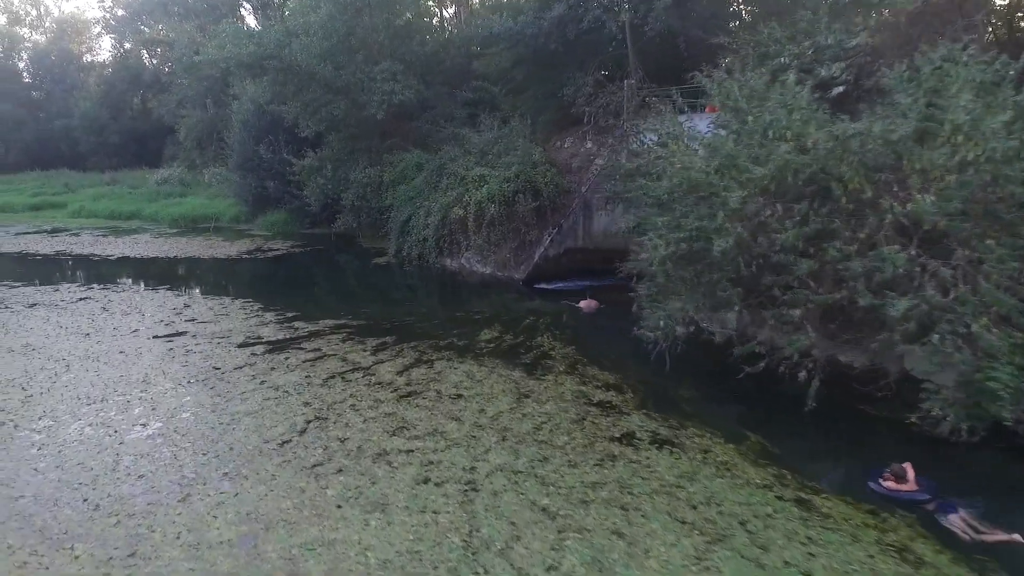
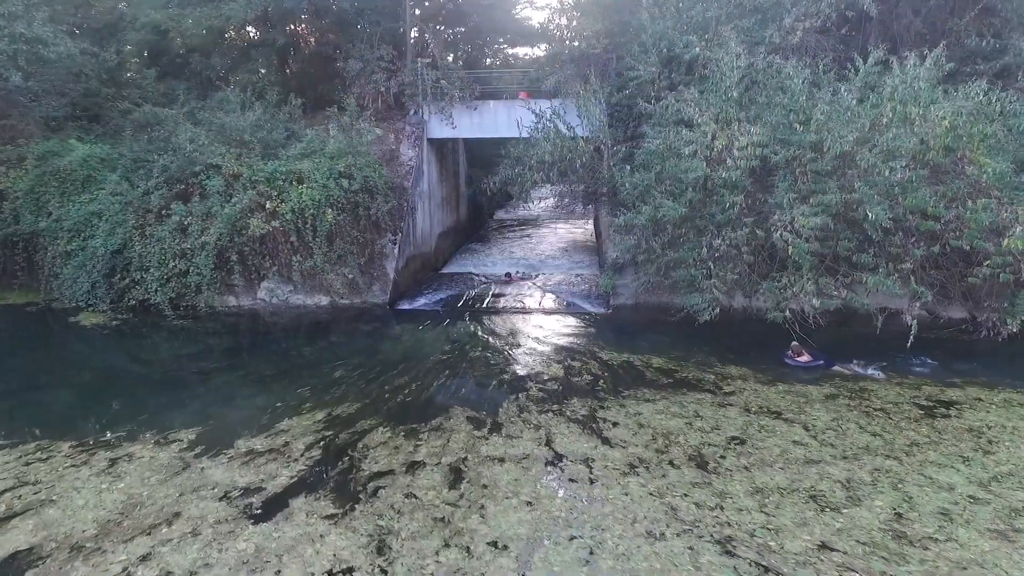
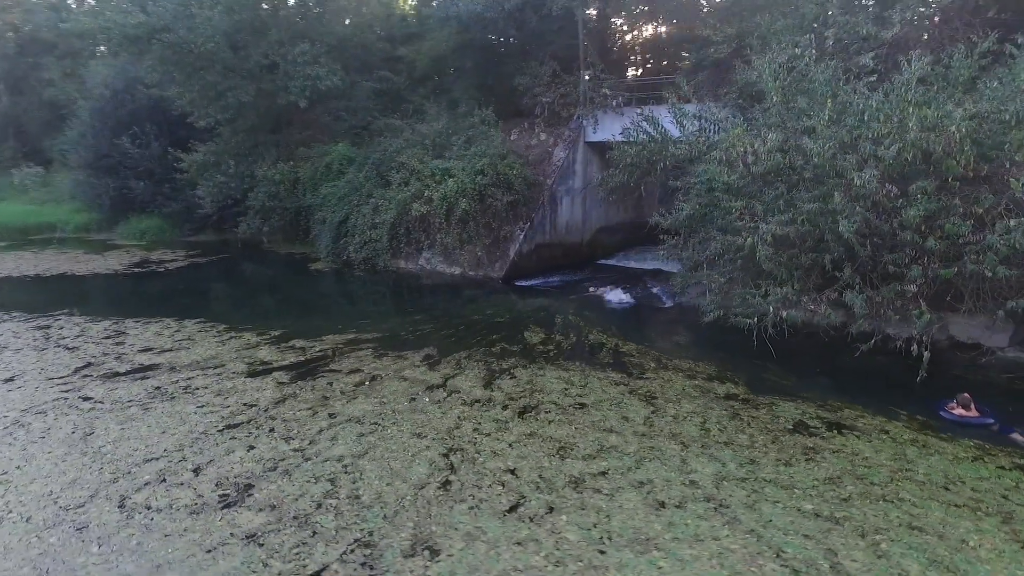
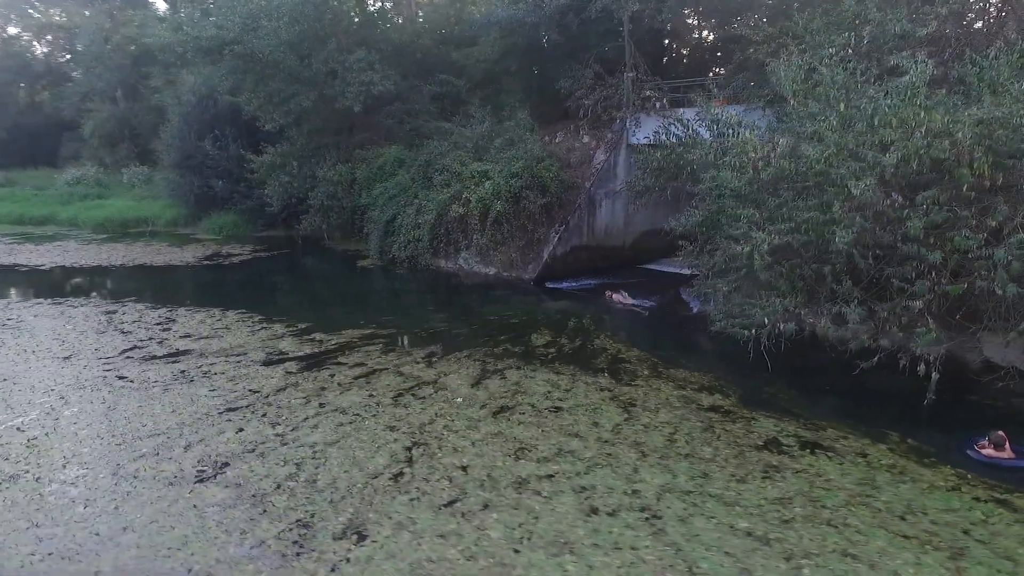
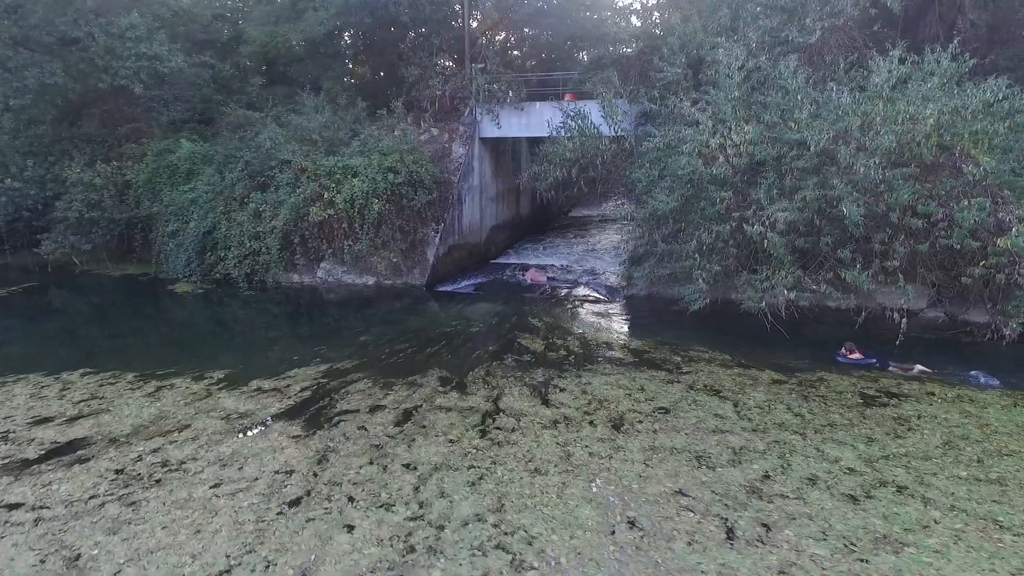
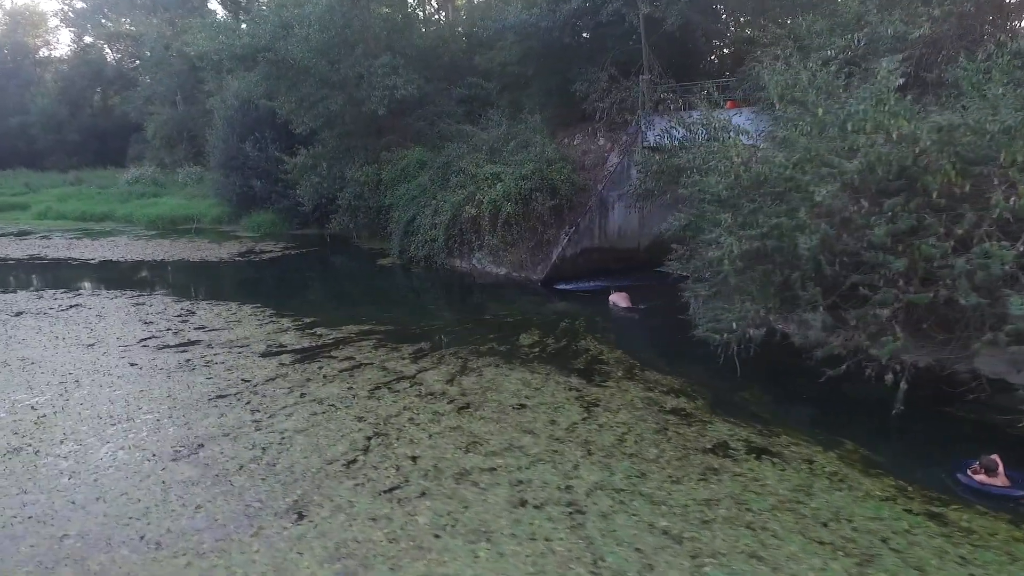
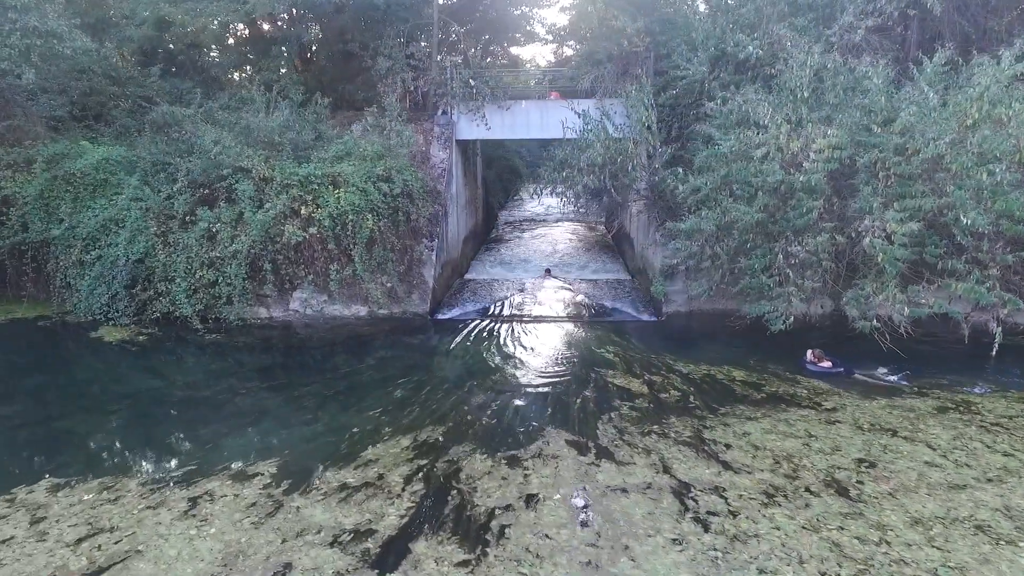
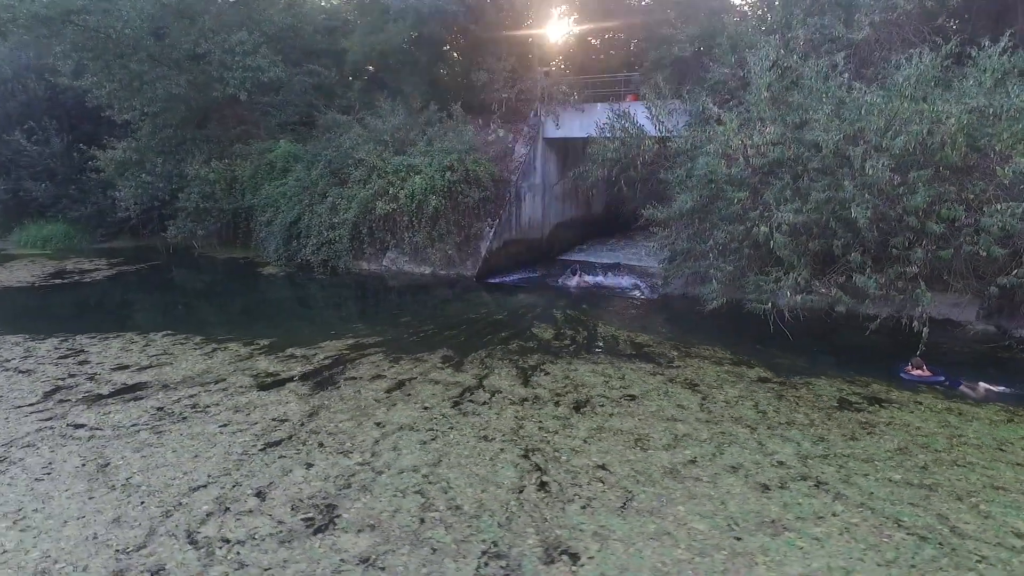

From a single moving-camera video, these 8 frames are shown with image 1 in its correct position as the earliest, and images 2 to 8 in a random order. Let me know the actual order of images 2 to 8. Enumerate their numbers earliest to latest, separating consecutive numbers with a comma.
6, 4, 3, 8, 5, 2, 7
